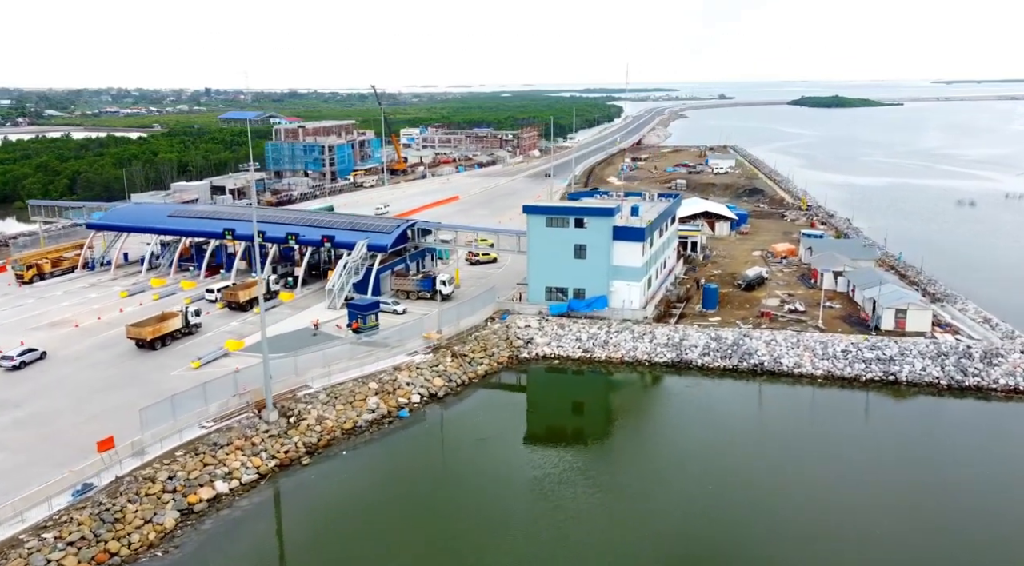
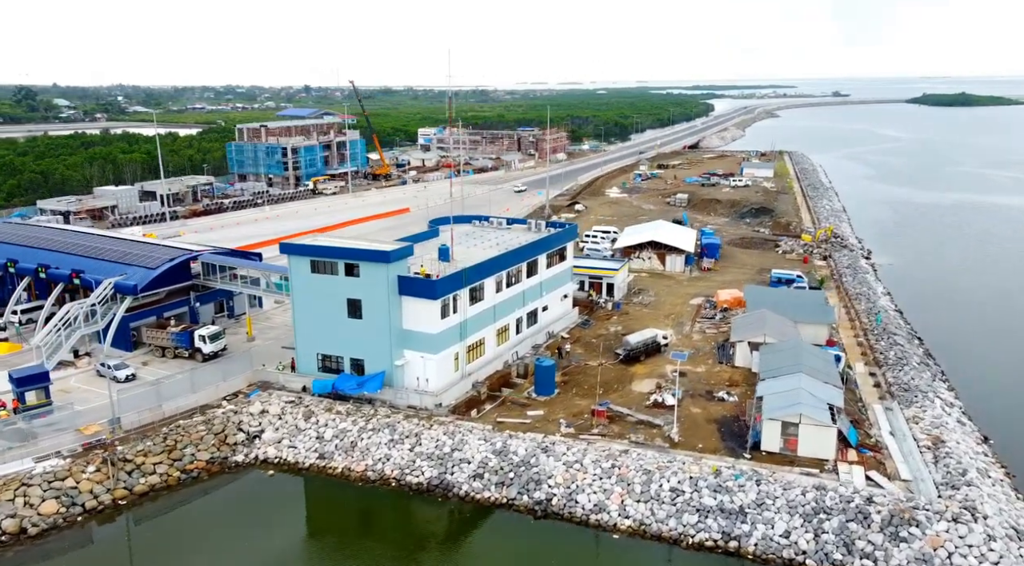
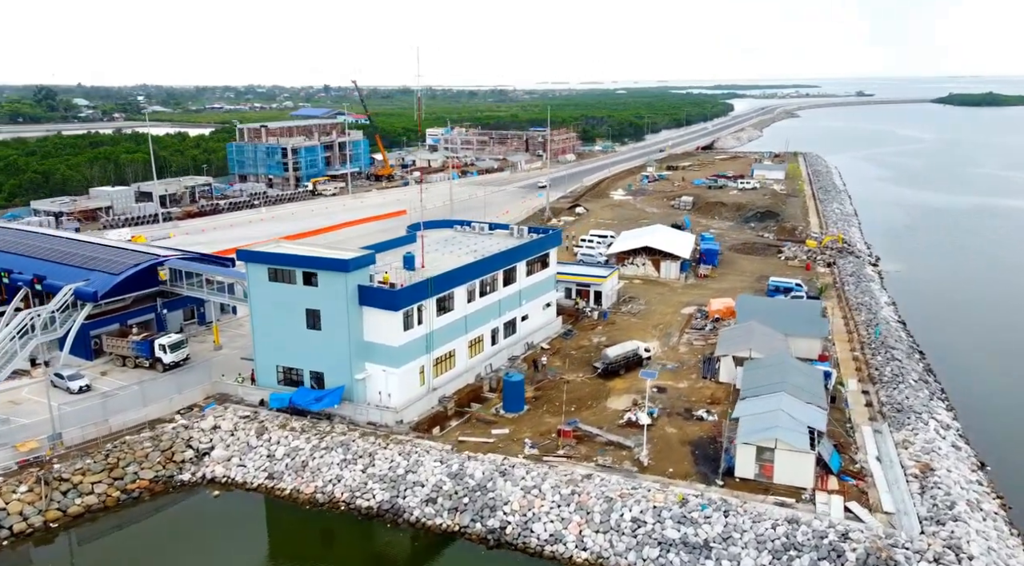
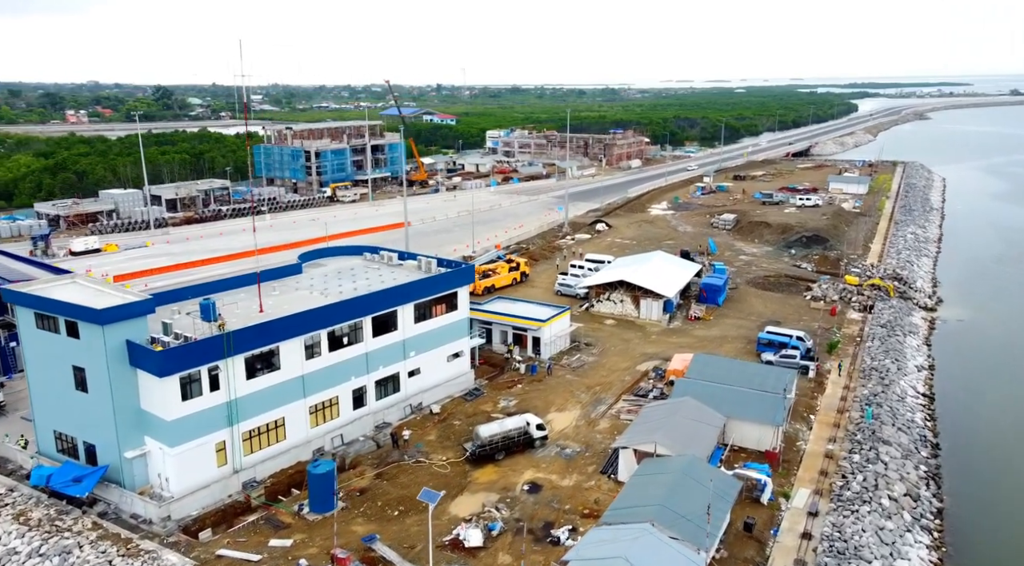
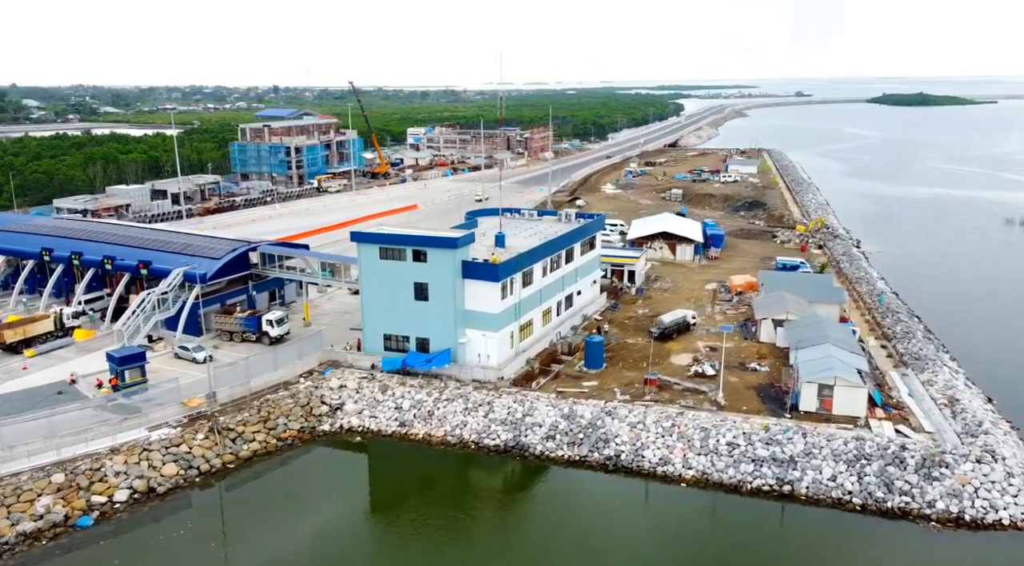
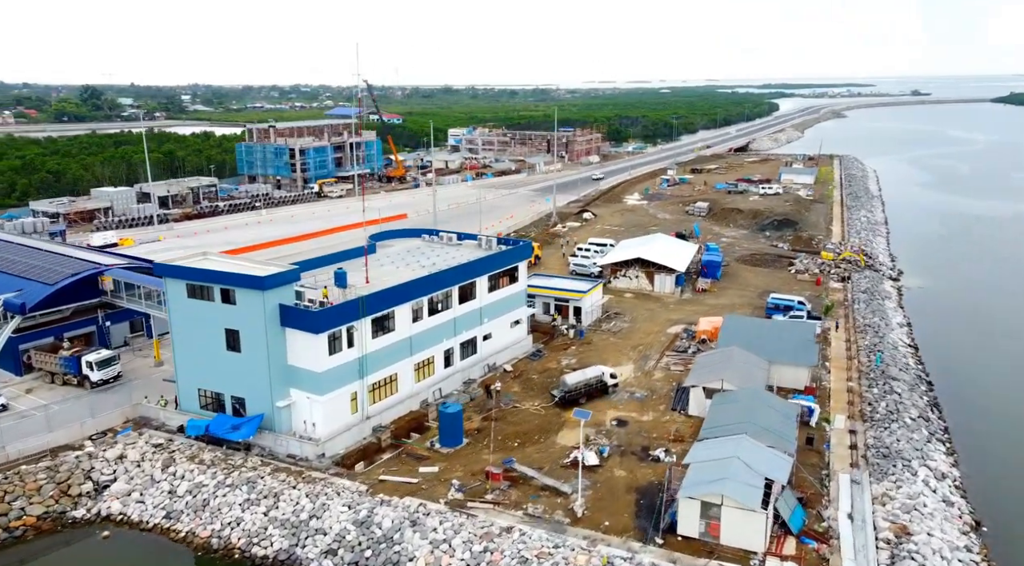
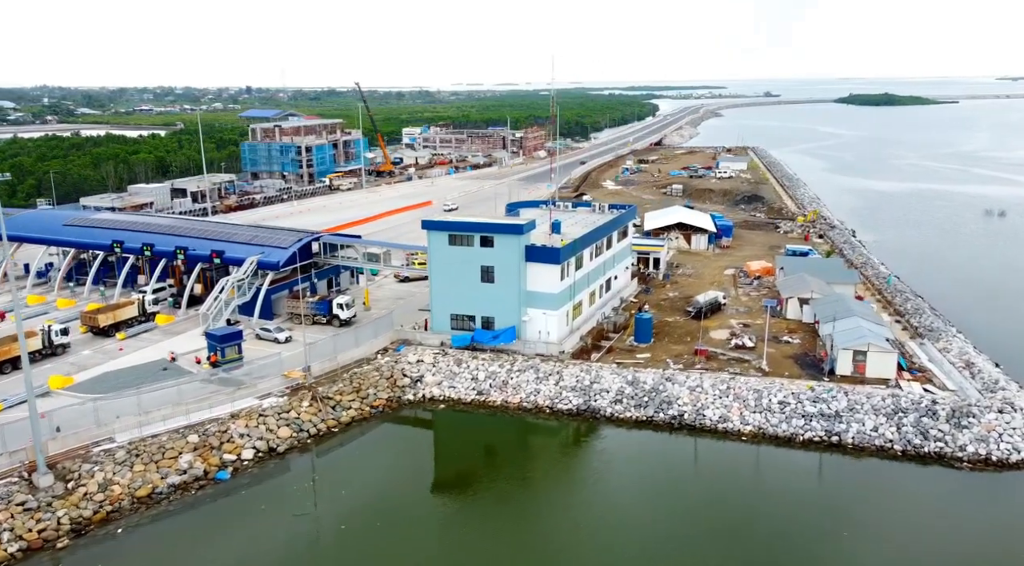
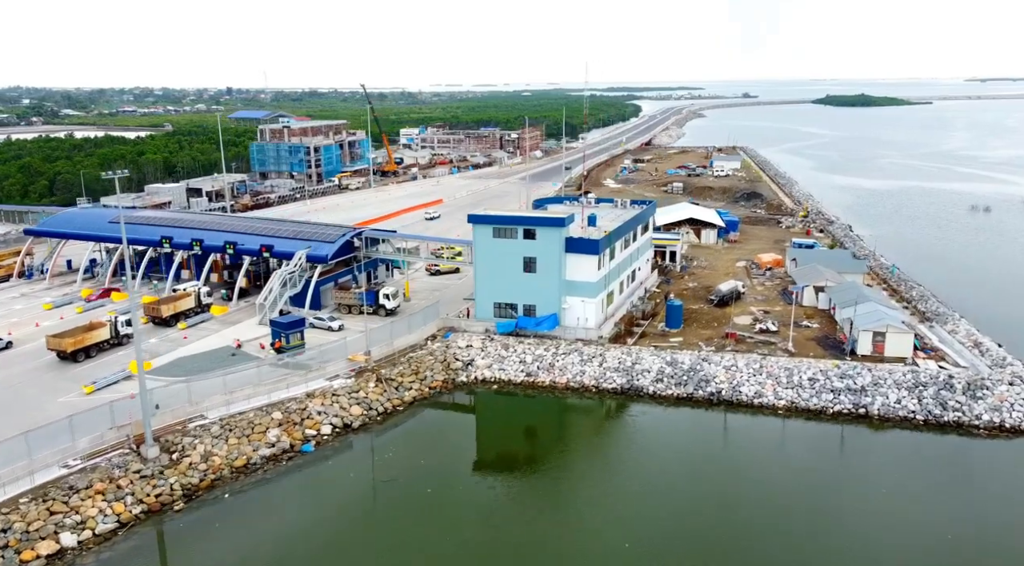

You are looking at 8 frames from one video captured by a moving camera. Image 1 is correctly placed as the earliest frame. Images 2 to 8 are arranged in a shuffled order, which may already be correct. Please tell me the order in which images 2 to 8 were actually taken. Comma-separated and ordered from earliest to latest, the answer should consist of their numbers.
8, 7, 5, 2, 3, 6, 4
